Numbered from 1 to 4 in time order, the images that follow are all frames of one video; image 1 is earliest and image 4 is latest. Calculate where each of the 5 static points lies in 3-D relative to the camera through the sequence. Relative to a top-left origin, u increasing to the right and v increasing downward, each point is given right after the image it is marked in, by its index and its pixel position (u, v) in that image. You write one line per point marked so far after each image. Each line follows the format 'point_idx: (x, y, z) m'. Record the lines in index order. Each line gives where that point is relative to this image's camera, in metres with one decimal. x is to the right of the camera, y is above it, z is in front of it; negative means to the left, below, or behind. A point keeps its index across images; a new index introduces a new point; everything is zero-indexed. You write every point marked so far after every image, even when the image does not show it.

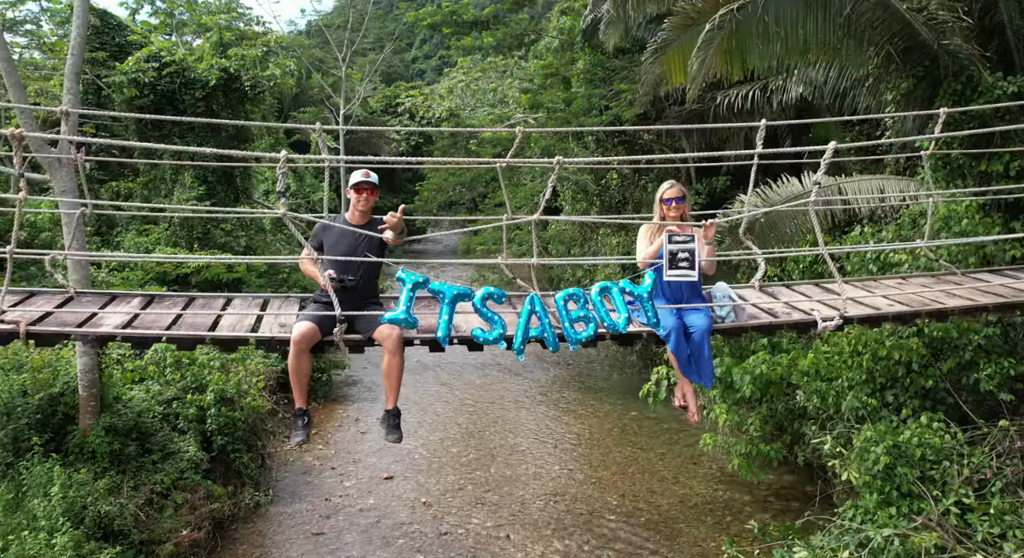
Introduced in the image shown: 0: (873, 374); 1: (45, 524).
0: (+2.1, -0.5, +4.0) m
1: (-2.7, -1.4, +3.9) m
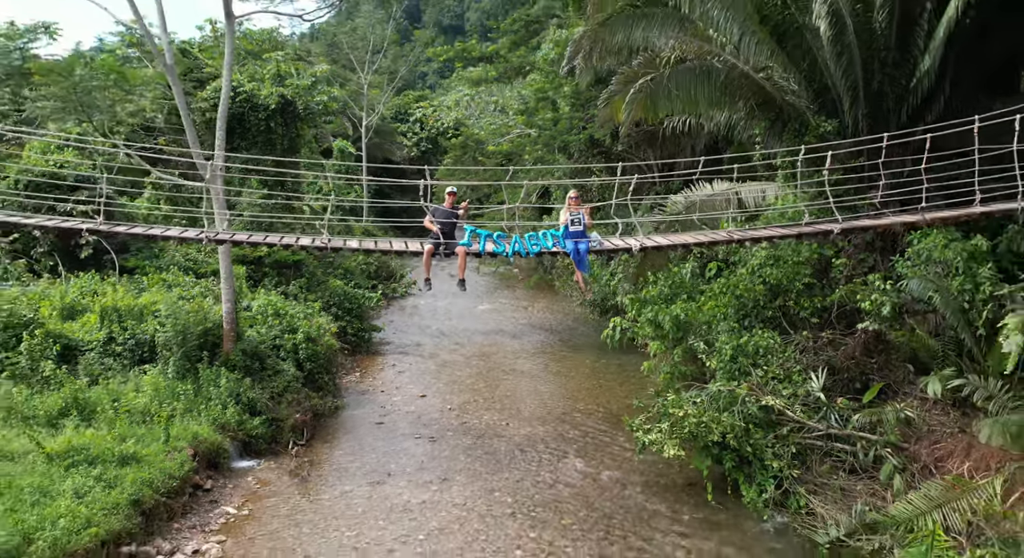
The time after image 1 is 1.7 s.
0: (+2.1, -0.3, +6.3) m
1: (-2.7, -1.1, +6.2) m
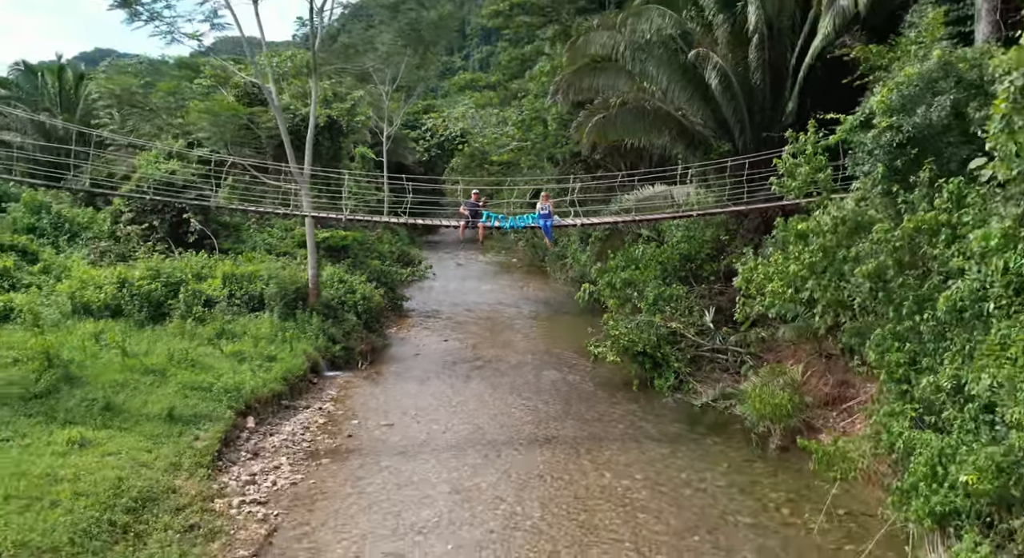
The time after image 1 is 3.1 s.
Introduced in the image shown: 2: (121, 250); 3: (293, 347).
0: (+2.0, +0.1, +9.4) m
1: (-2.7, -0.7, +9.3) m
2: (-6.5, +0.5, +11.2) m
3: (-2.8, -0.9, +8.6) m
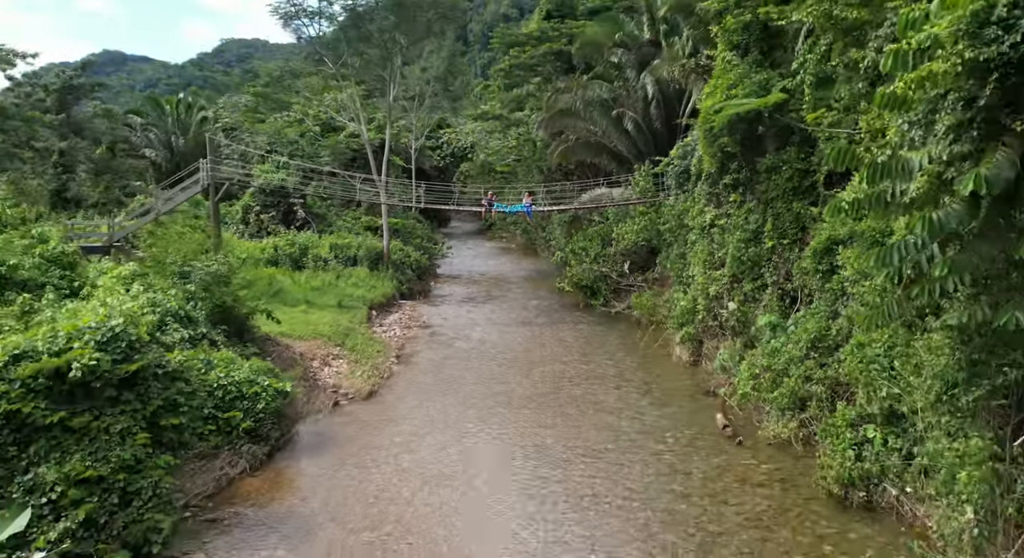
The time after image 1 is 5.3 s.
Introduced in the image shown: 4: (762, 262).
0: (+2.0, +0.9, +15.4) m
1: (-2.7, 0.0, +15.3) m
2: (-6.5, +1.2, +17.2) m
3: (-2.8, -0.1, +14.6) m
4: (+3.1, +0.2, +8.5) m
